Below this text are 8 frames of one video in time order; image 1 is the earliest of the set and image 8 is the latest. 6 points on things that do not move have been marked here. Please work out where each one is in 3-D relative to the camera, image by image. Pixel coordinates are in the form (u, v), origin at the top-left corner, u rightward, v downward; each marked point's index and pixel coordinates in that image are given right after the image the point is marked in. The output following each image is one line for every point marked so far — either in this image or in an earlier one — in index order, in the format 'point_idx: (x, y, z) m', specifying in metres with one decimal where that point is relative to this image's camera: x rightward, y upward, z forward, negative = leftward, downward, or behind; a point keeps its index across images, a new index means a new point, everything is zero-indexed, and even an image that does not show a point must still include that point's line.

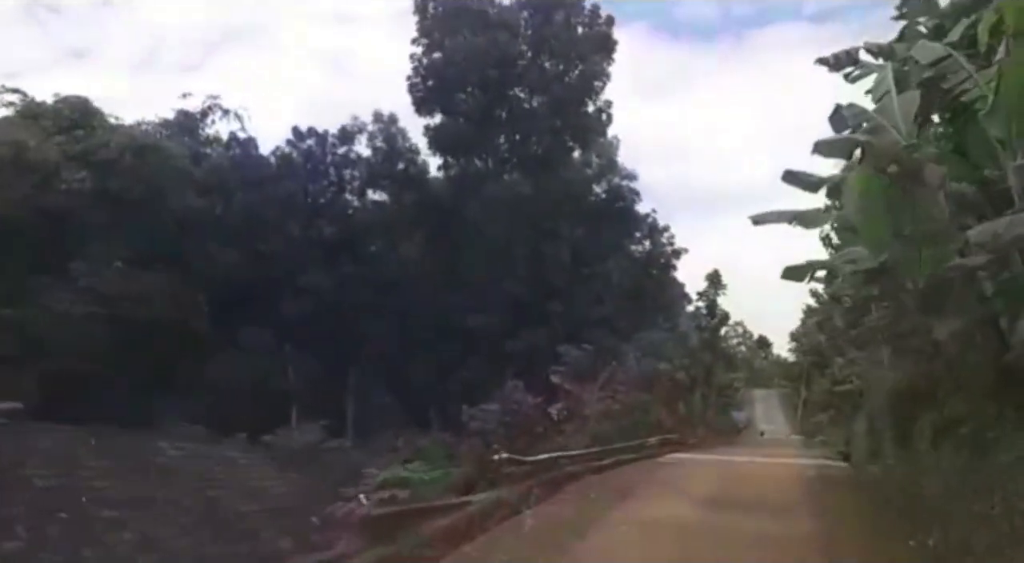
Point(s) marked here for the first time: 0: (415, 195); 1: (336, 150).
0: (-1.6, +1.4, +14.9) m
1: (-3.0, +2.3, +15.0) m
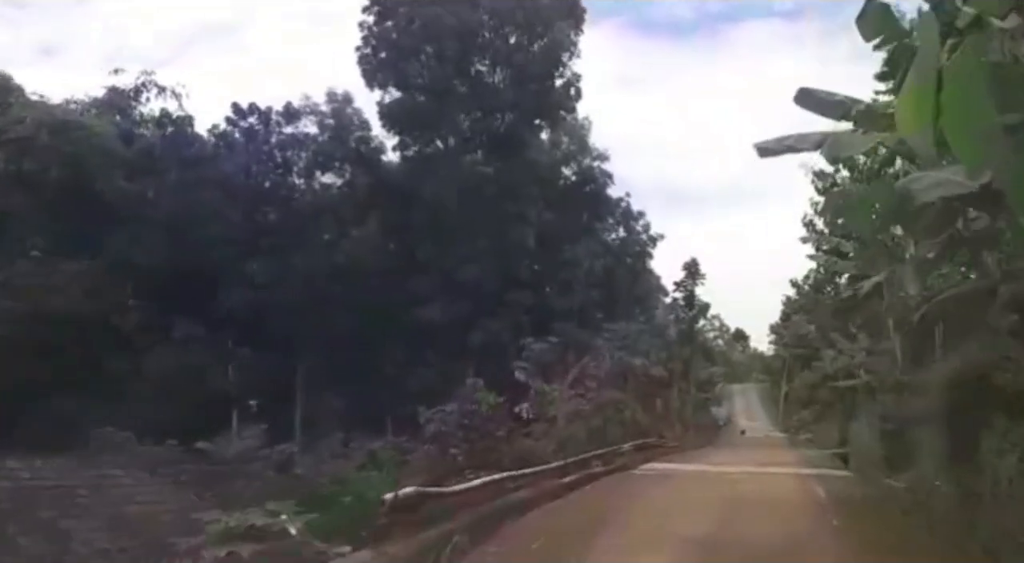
0: (-2.2, +1.6, +13.7) m
1: (-3.6, +2.4, +13.7) m
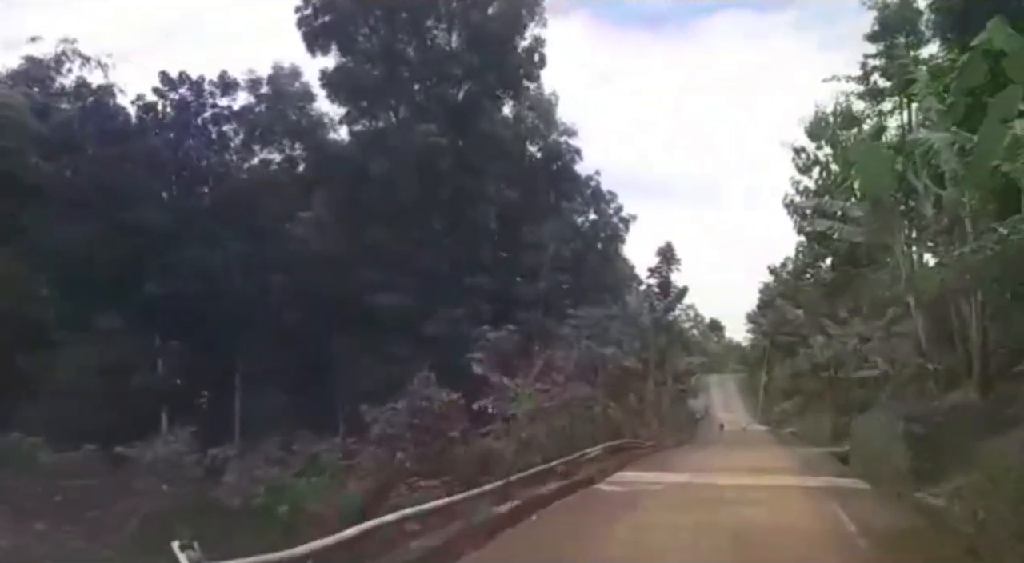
0: (-2.8, +1.8, +12.5) m
1: (-4.2, +2.6, +12.5) m
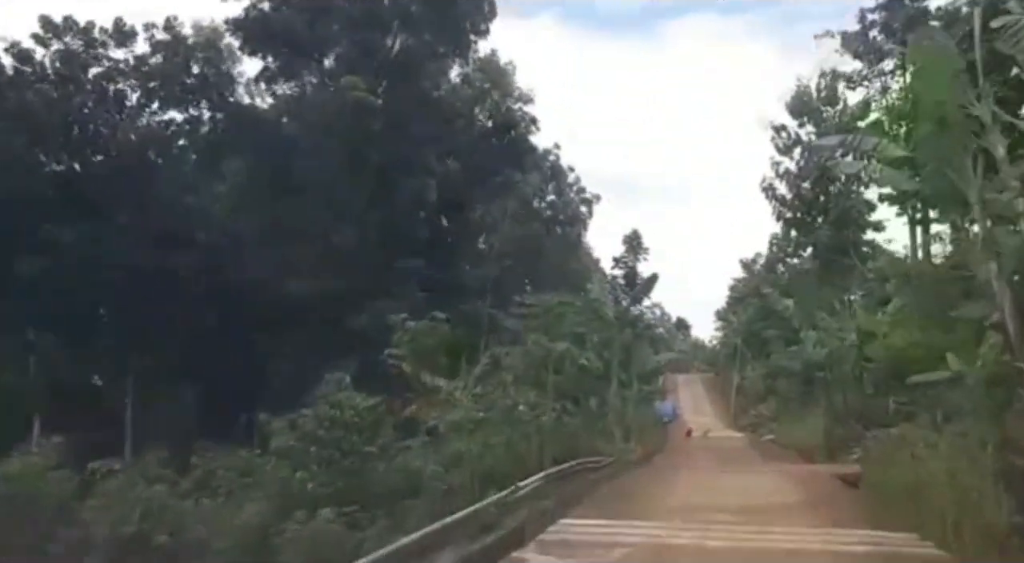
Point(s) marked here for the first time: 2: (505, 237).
0: (-3.4, +2.0, +10.7) m
1: (-4.9, +2.8, +10.6) m
2: (-0.1, +0.6, +11.3) m
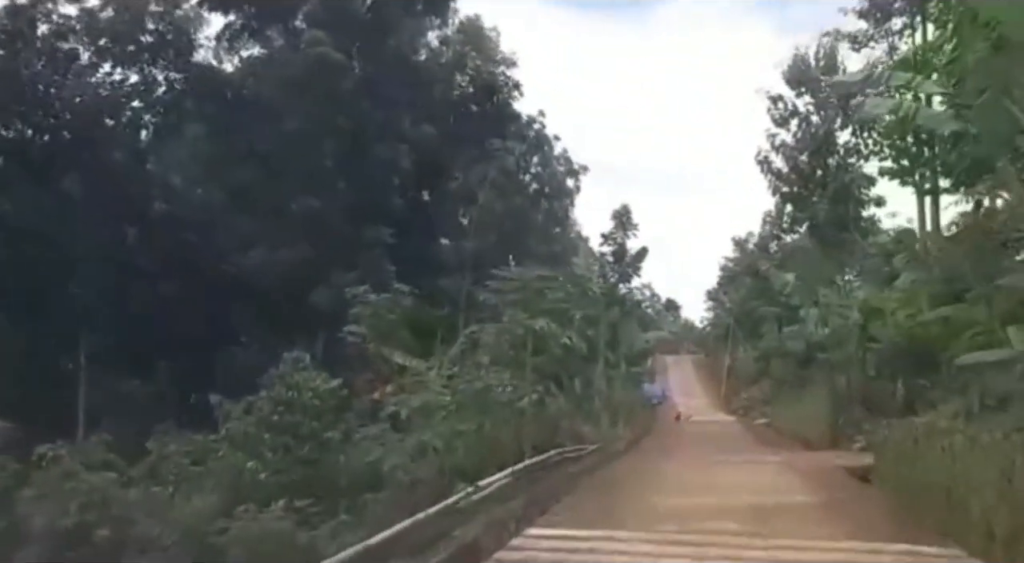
0: (-3.7, +2.3, +10.0) m
1: (-5.1, +3.1, +9.9) m
2: (-0.3, +0.9, +10.6) m
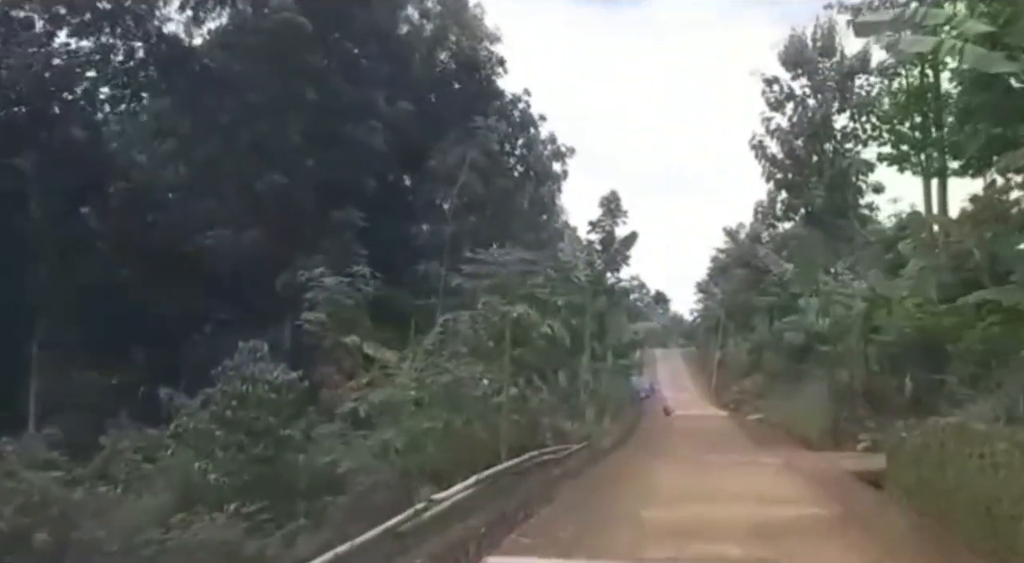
0: (-3.8, +2.4, +9.4) m
1: (-5.3, +3.3, +9.2) m
2: (-0.5, +1.0, +10.0) m
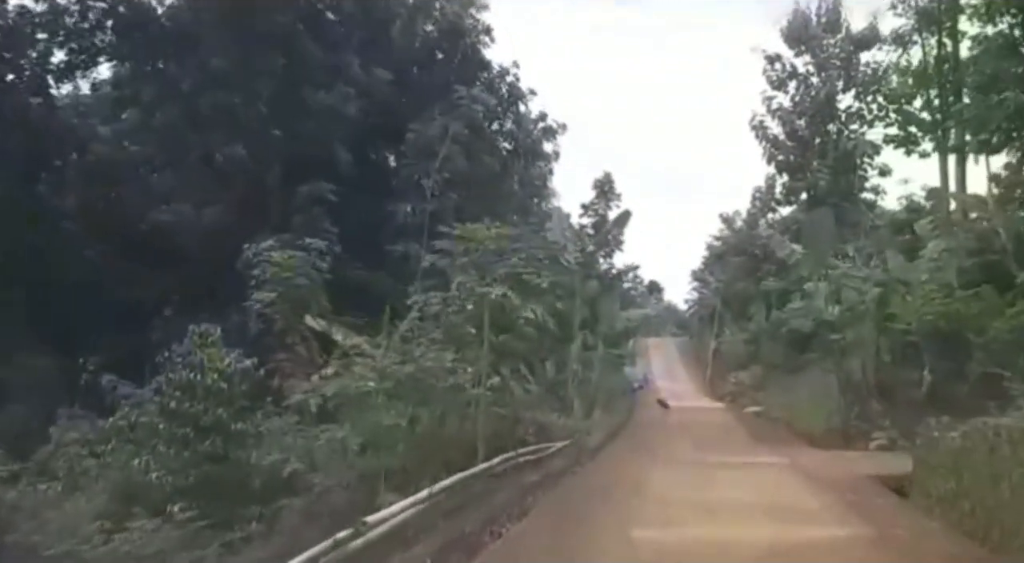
0: (-4.0, +2.6, +8.7) m
1: (-5.4, +3.5, +8.5) m
2: (-0.7, +1.2, +9.4) m
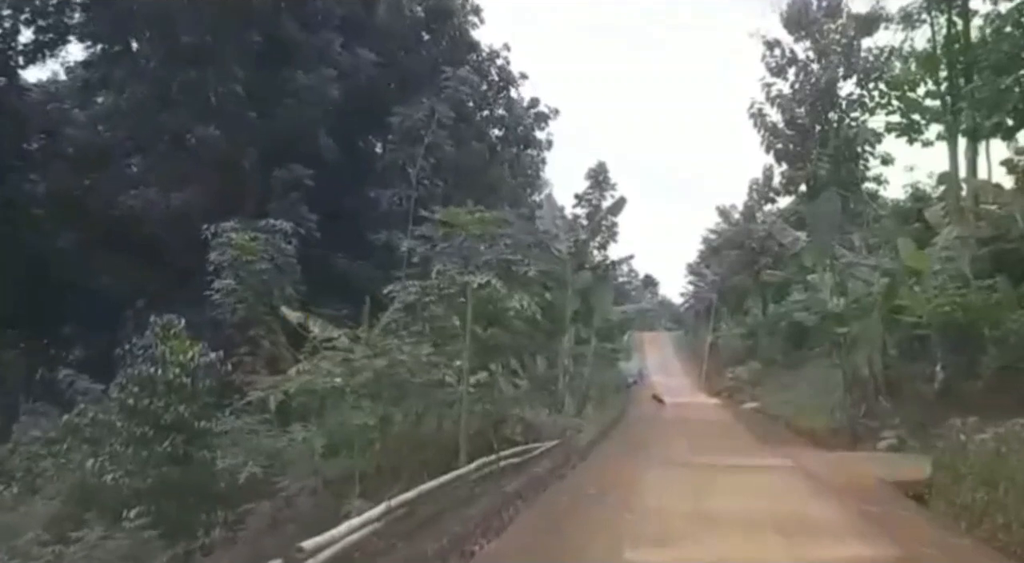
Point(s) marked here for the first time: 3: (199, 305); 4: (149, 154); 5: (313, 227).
0: (-4.1, +2.7, +8.3) m
1: (-5.5, +3.6, +8.1) m
2: (-0.8, +1.3, +9.0) m
3: (-3.0, -0.2, +8.3) m
4: (-3.5, +1.2, +8.3) m
5: (-1.9, +0.5, +8.5) m
